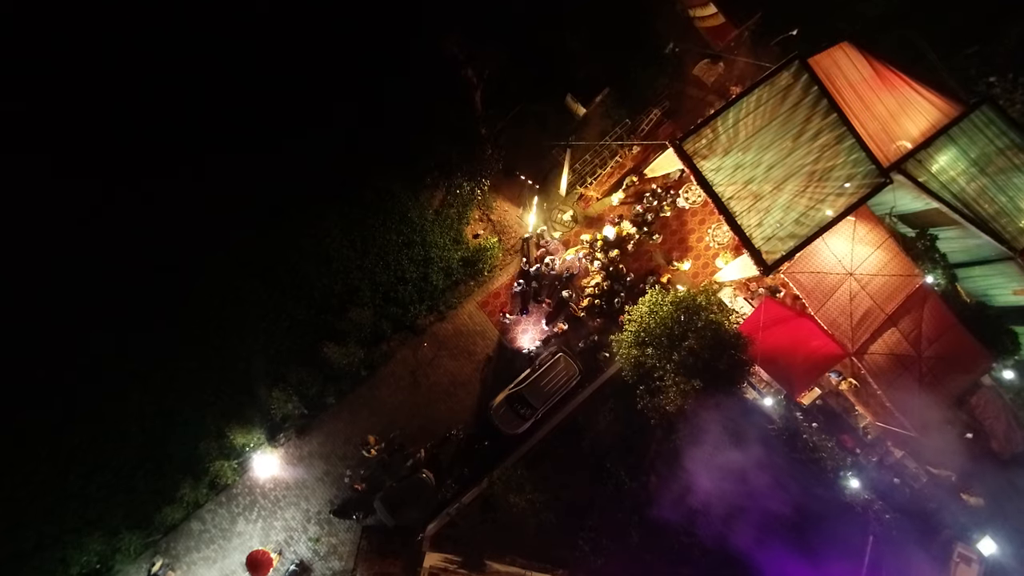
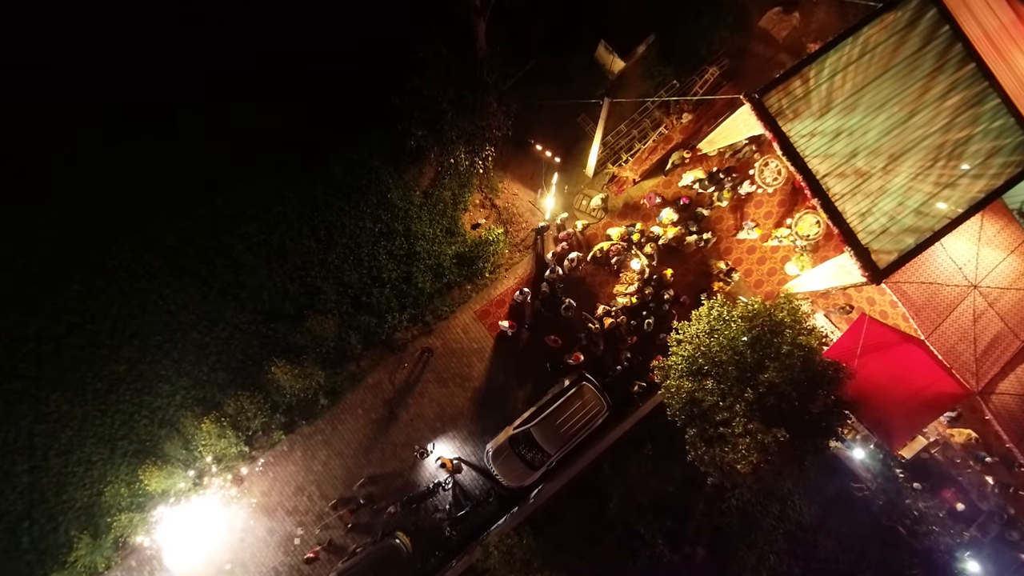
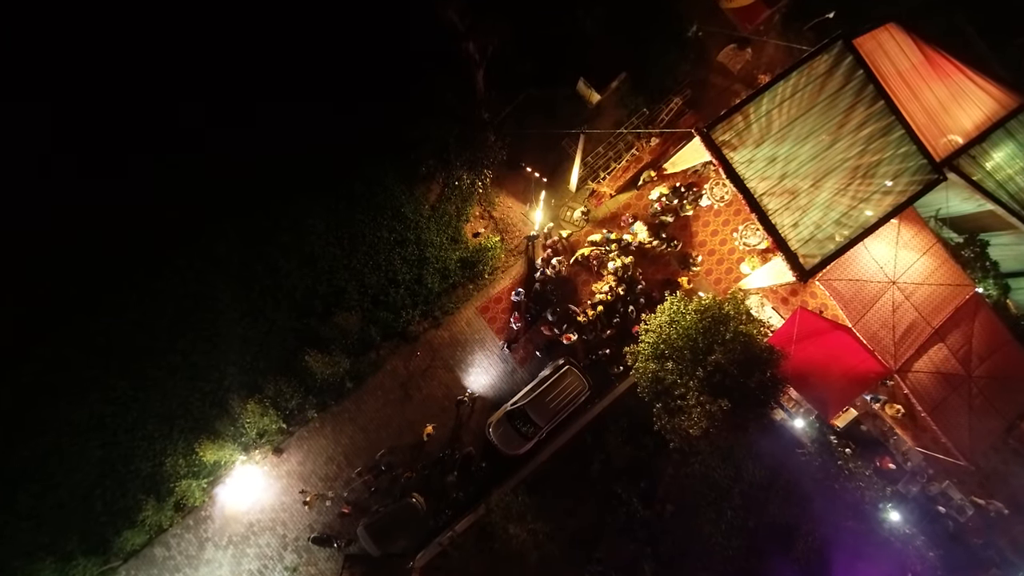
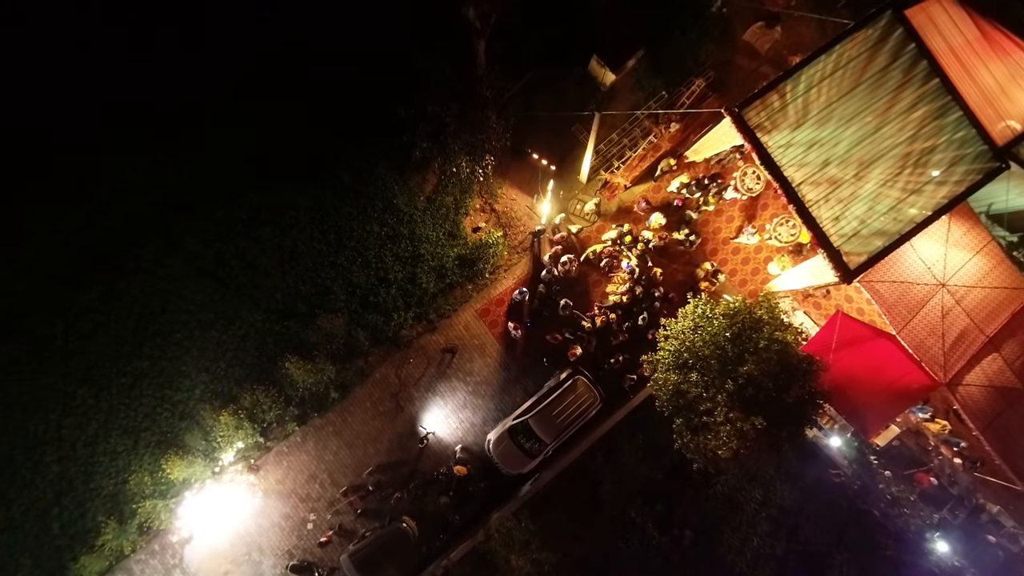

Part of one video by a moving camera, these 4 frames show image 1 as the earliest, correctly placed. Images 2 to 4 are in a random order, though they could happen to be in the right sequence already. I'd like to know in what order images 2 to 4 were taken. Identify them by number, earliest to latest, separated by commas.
3, 4, 2
